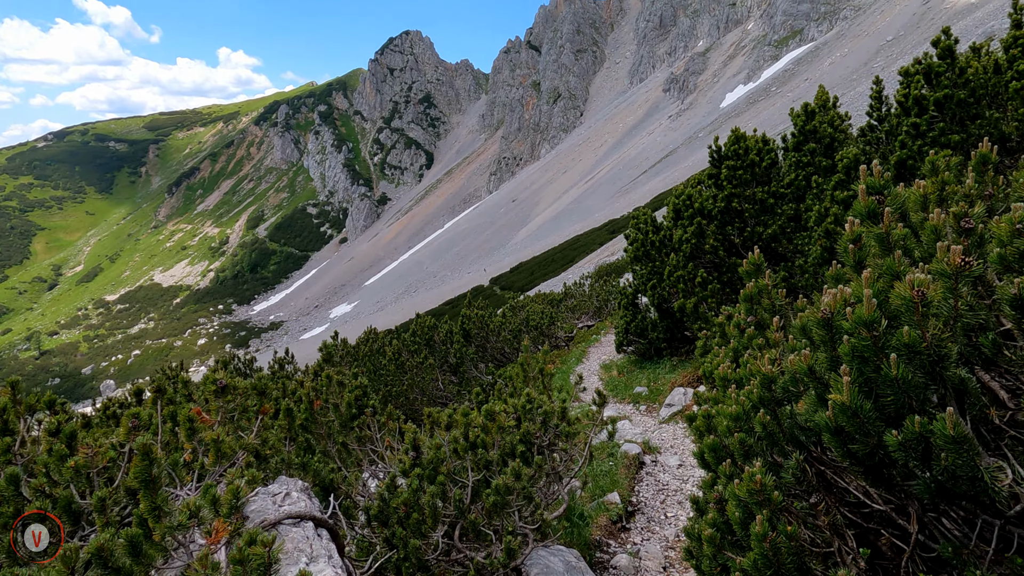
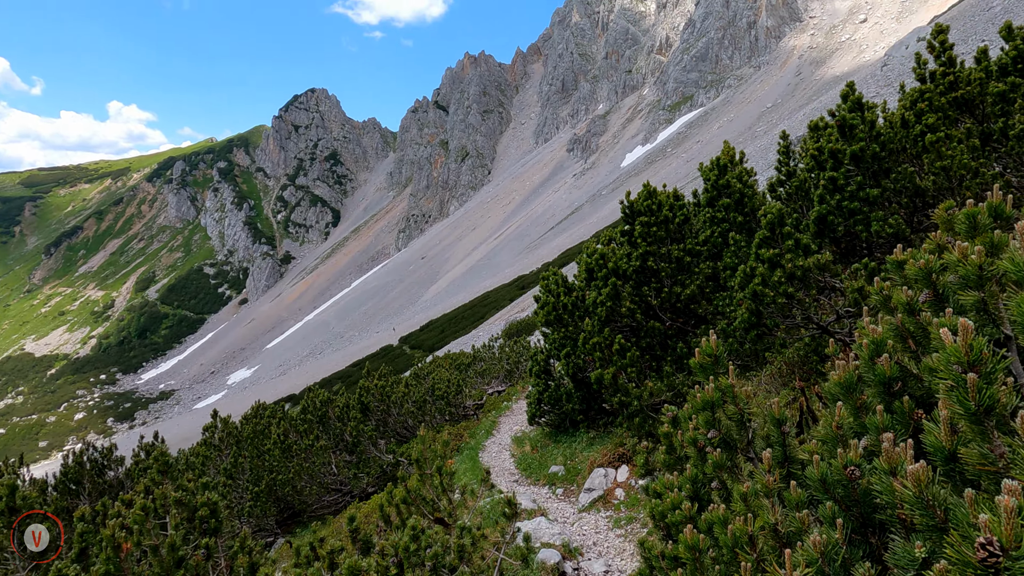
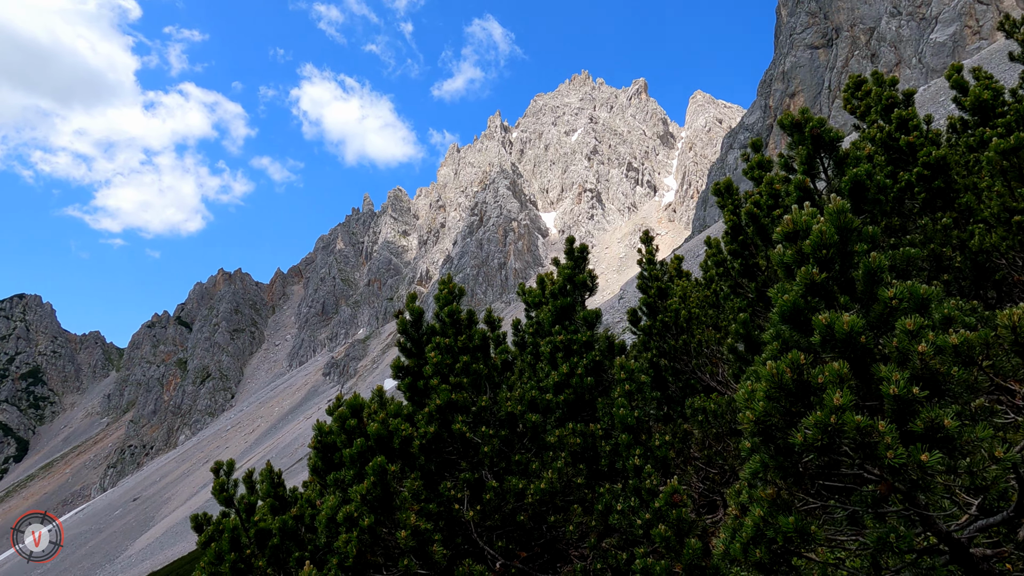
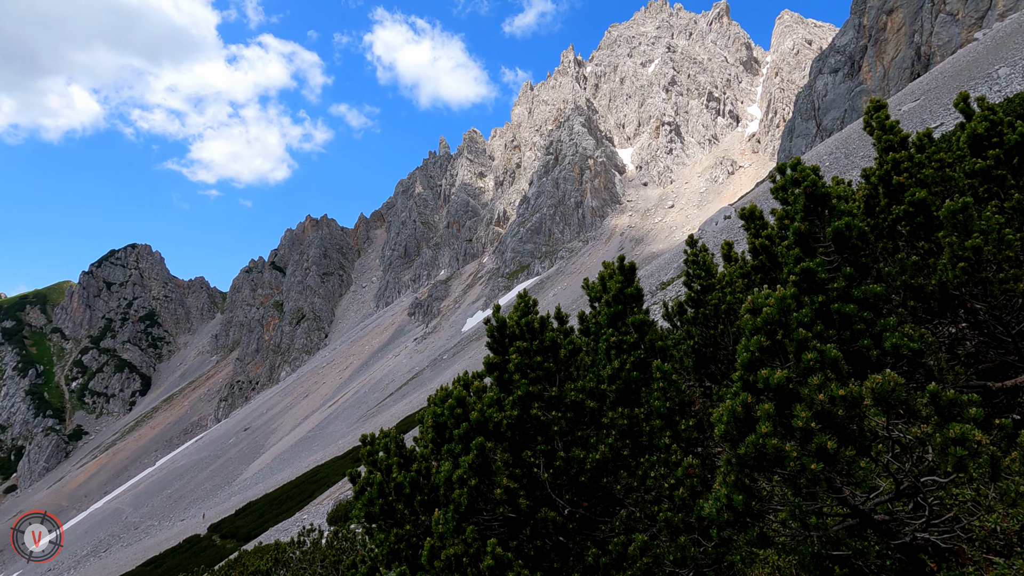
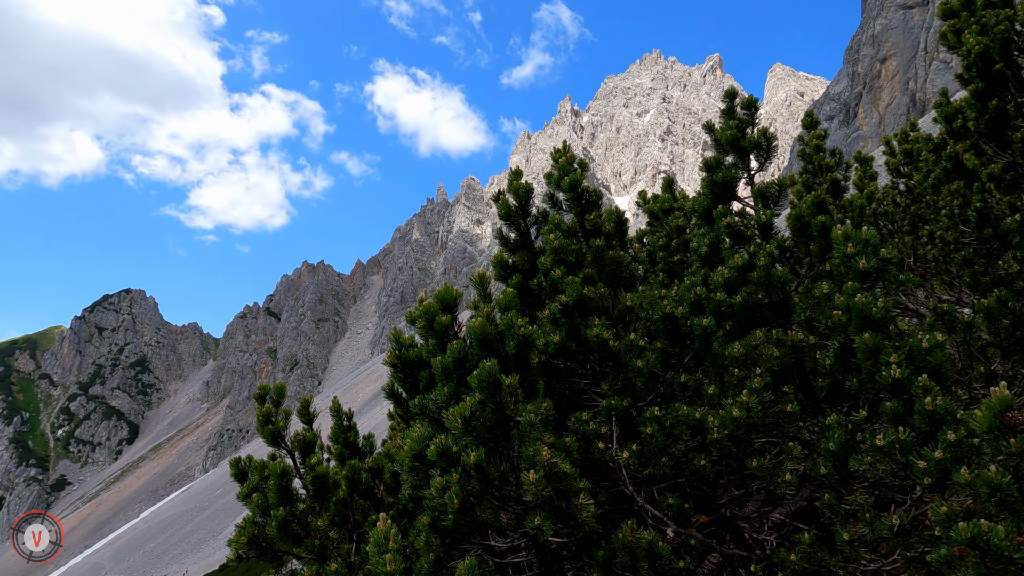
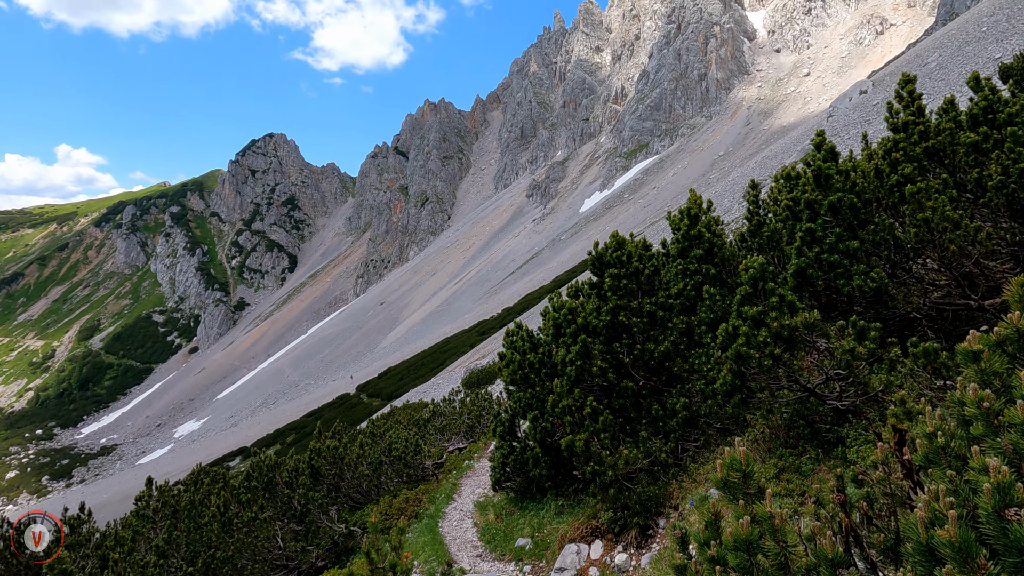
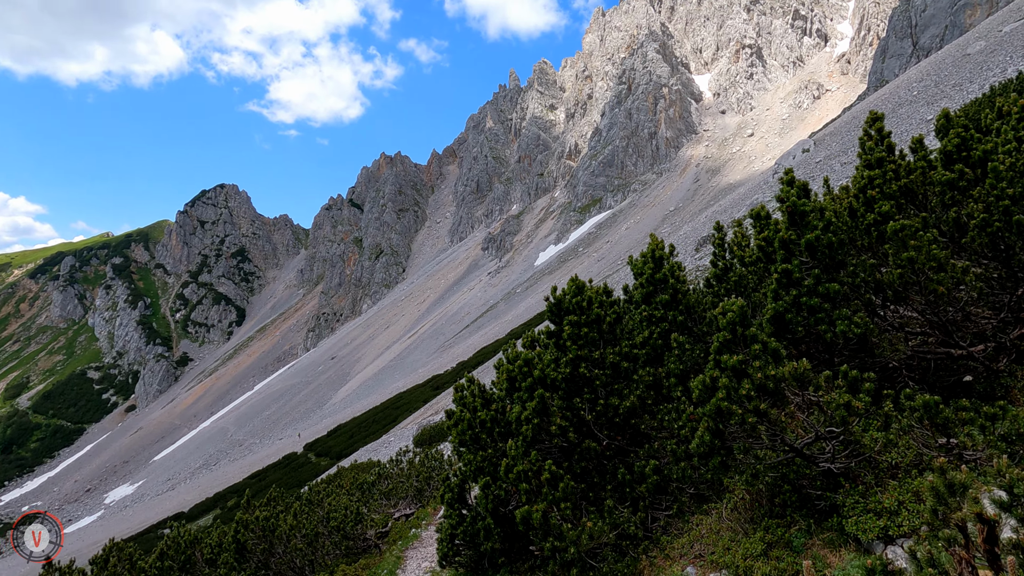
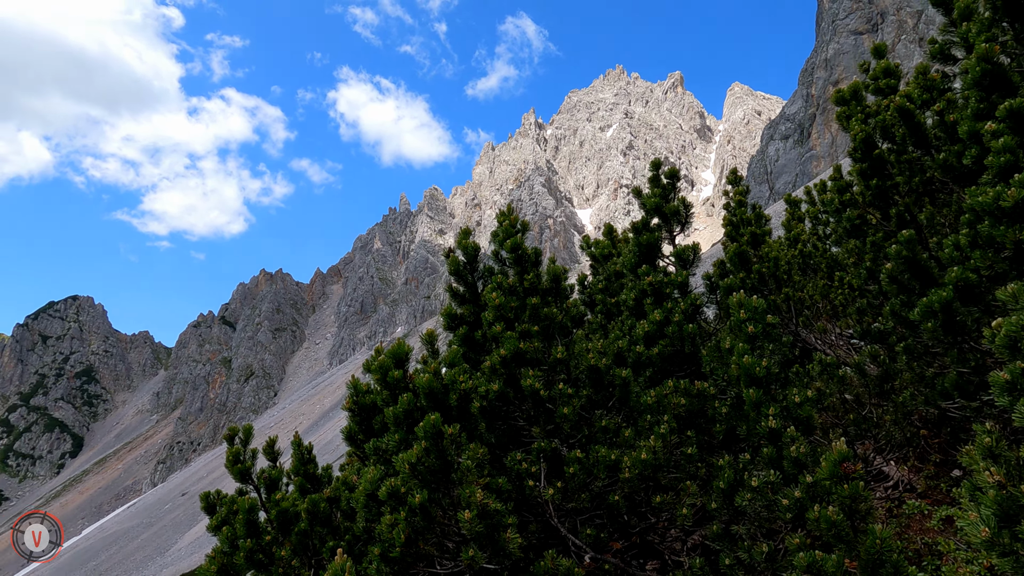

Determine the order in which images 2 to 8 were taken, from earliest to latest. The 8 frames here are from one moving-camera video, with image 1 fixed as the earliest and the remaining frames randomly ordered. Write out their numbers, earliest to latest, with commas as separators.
2, 6, 7, 4, 3, 8, 5
